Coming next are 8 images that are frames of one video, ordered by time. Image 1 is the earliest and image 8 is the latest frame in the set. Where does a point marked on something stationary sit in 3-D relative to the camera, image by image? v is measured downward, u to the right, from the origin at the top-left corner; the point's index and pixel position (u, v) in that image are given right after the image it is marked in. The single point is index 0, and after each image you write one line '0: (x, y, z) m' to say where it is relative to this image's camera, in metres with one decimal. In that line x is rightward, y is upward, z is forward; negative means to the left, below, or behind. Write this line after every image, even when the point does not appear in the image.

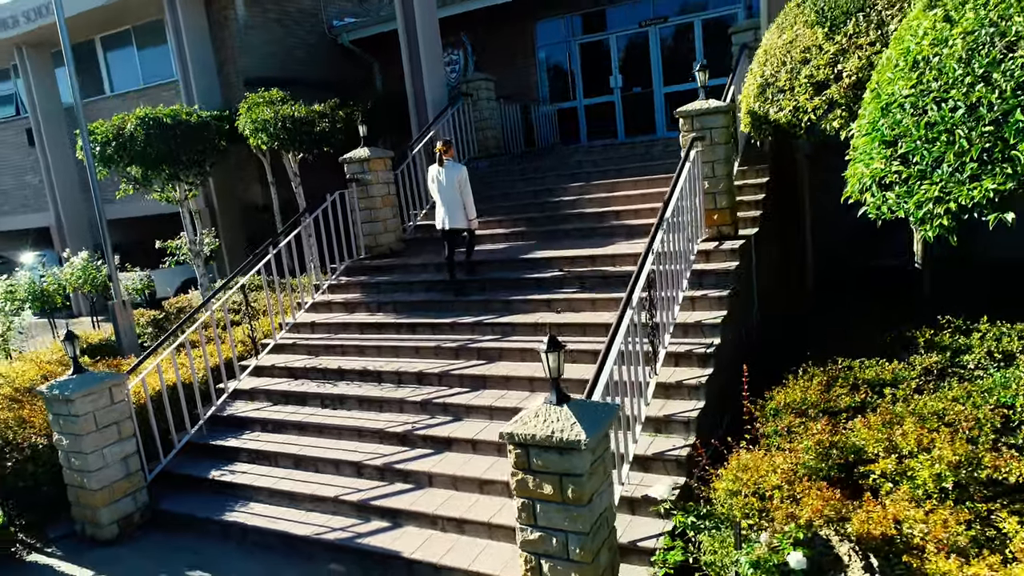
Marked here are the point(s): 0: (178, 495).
0: (-2.2, -1.4, +4.8) m
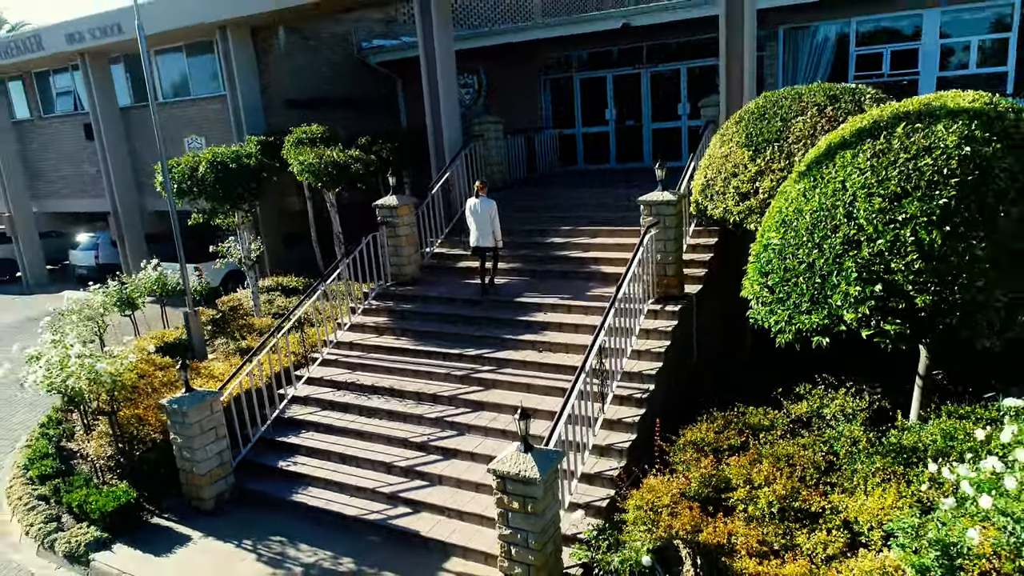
0: (-2.3, -1.7, +6.5) m
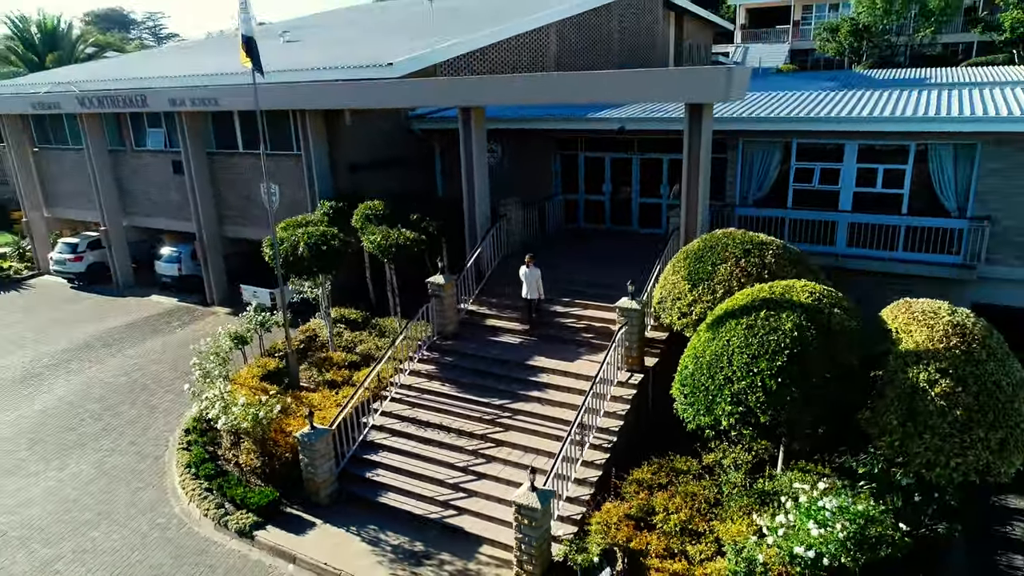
0: (-2.2, -2.7, +9.8) m
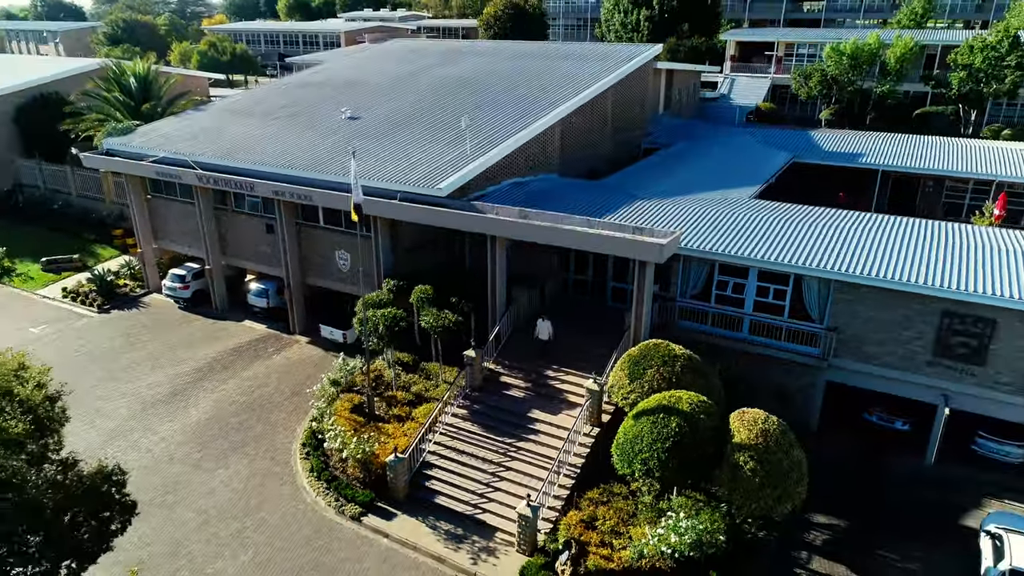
0: (-2.1, -4.5, +15.8) m
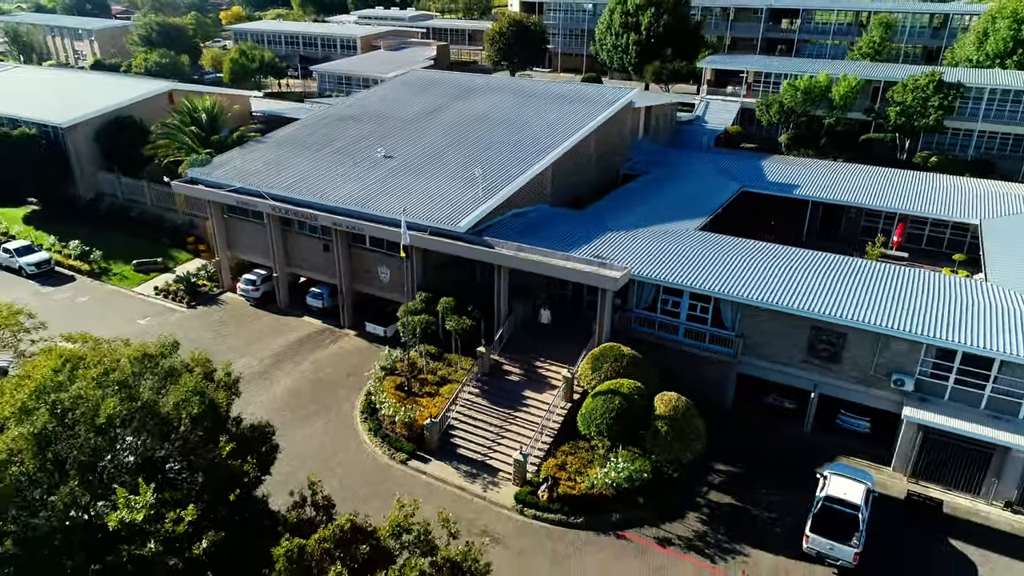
0: (-2.2, -5.0, +22.9) m
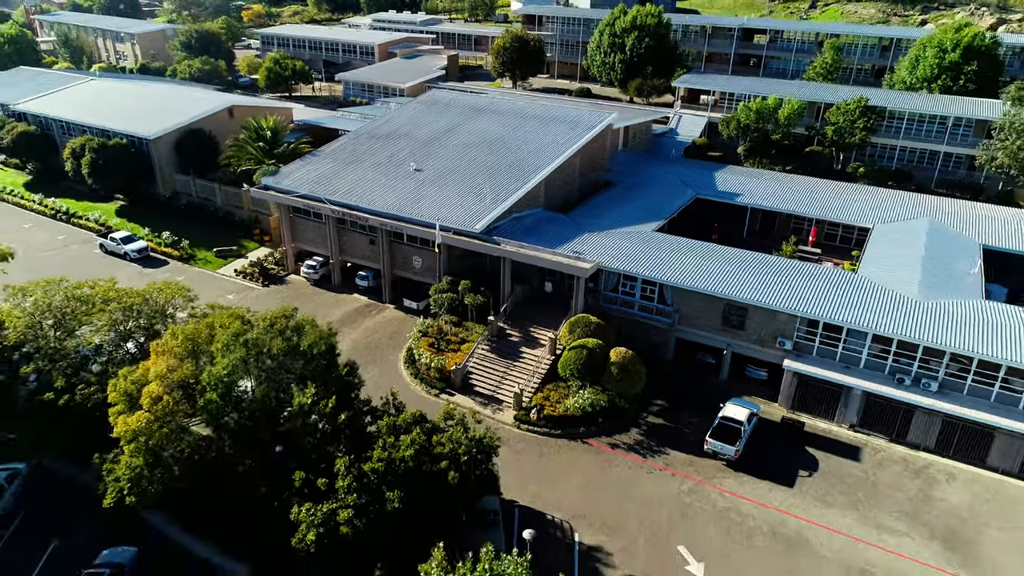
0: (-2.2, -4.4, +32.5) m
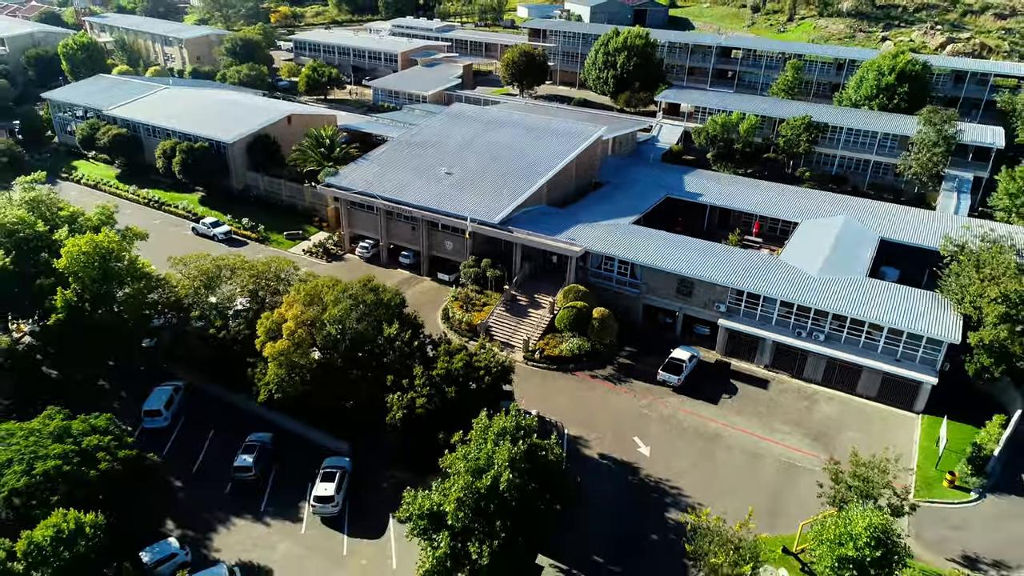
0: (-1.6, -2.9, +44.3) m
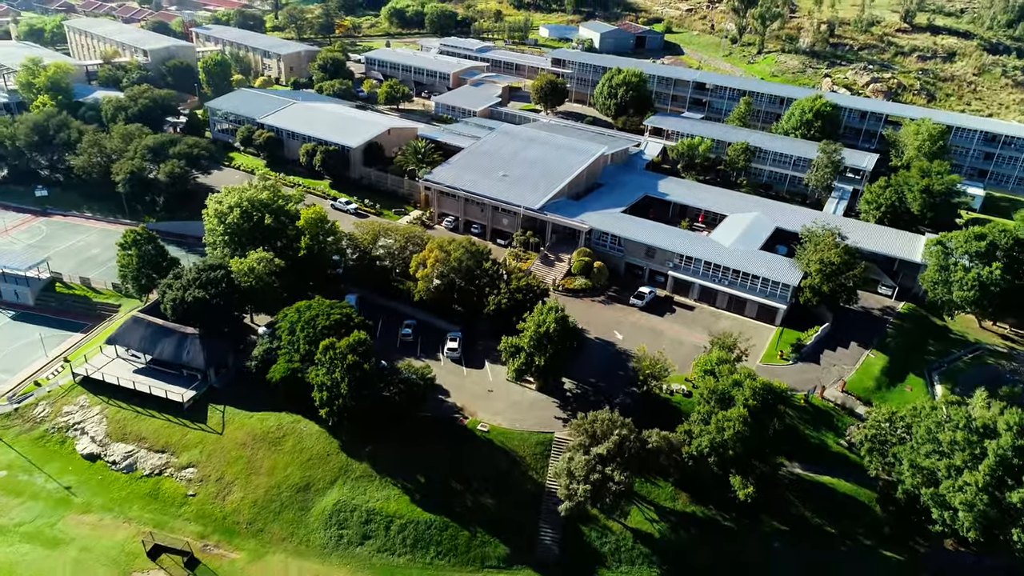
0: (+1.8, +1.3, +73.7) m
